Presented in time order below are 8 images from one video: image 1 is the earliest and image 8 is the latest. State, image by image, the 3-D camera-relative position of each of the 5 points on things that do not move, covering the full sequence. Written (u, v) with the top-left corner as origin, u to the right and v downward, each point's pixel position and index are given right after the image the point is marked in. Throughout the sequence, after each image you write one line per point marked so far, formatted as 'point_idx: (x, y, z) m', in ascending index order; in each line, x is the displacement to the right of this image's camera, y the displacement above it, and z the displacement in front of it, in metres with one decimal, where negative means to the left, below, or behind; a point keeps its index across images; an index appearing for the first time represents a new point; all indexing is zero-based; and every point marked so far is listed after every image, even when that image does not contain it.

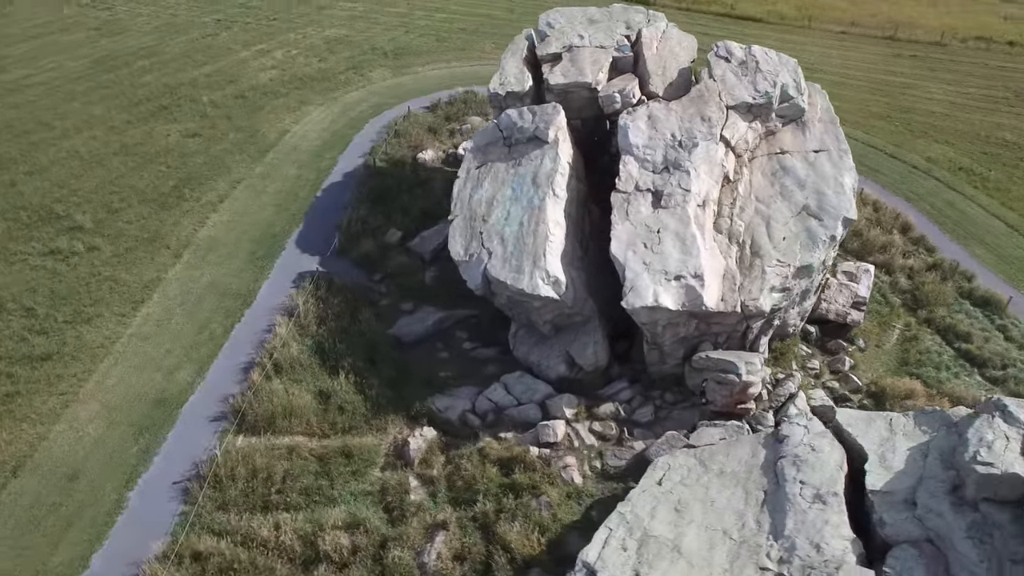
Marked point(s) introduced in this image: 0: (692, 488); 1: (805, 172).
0: (+3.4, -3.7, +13.7) m
1: (+8.1, +3.2, +20.0) m
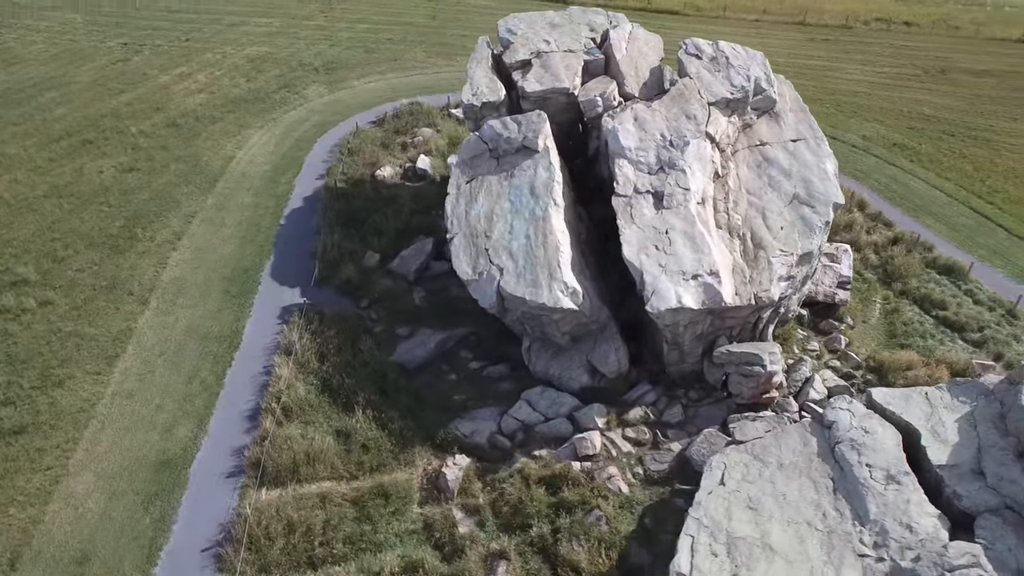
0: (+4.6, -3.7, +13.9) m
1: (+7.9, +3.6, +20.6) m
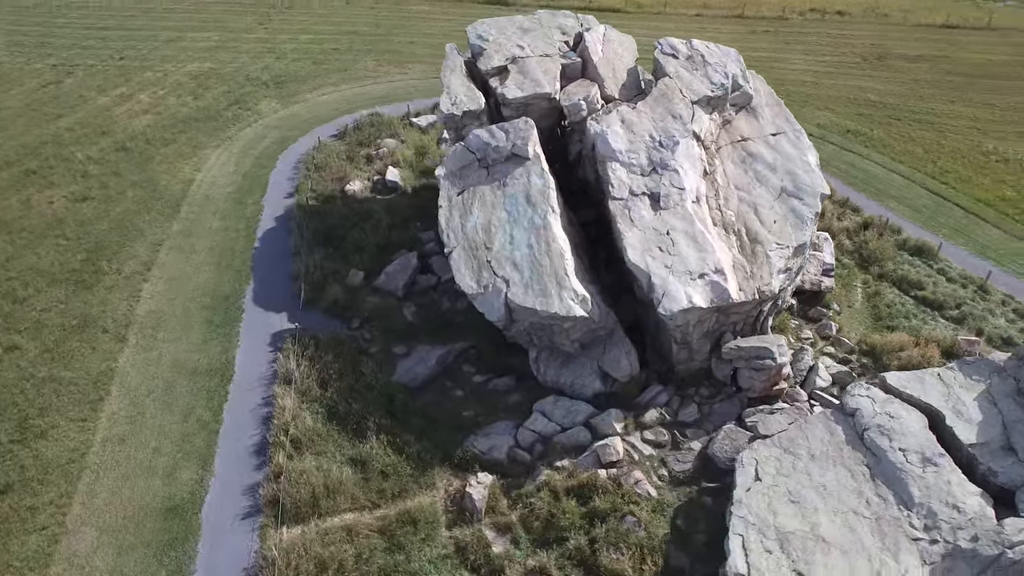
0: (+5.4, -3.6, +14.0) m
1: (+7.5, +3.8, +21.1) m
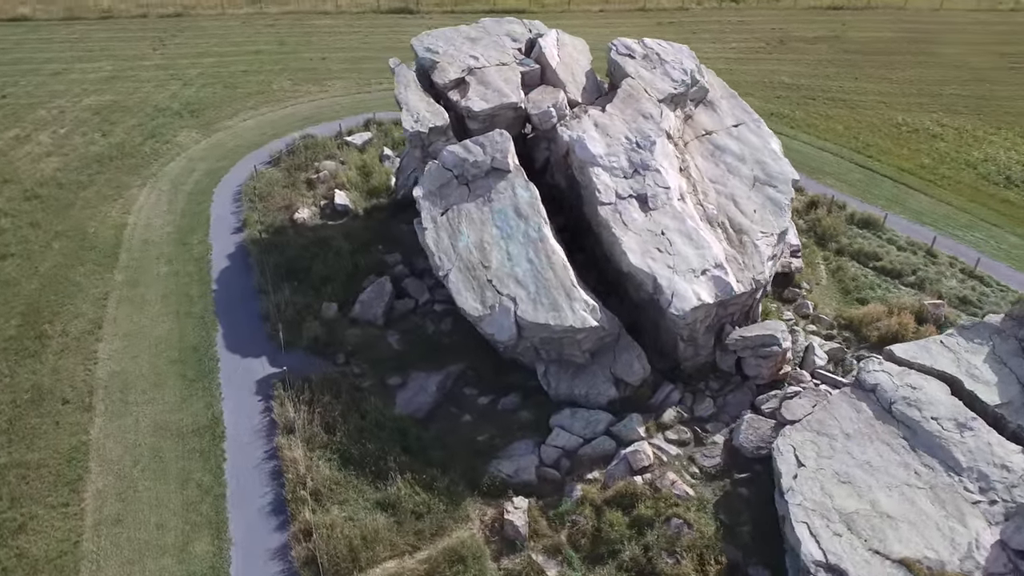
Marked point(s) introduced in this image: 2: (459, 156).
0: (+6.5, -3.4, +14.5) m
1: (+6.8, +4.2, +21.7) m
2: (-1.5, +3.6, +20.0) m
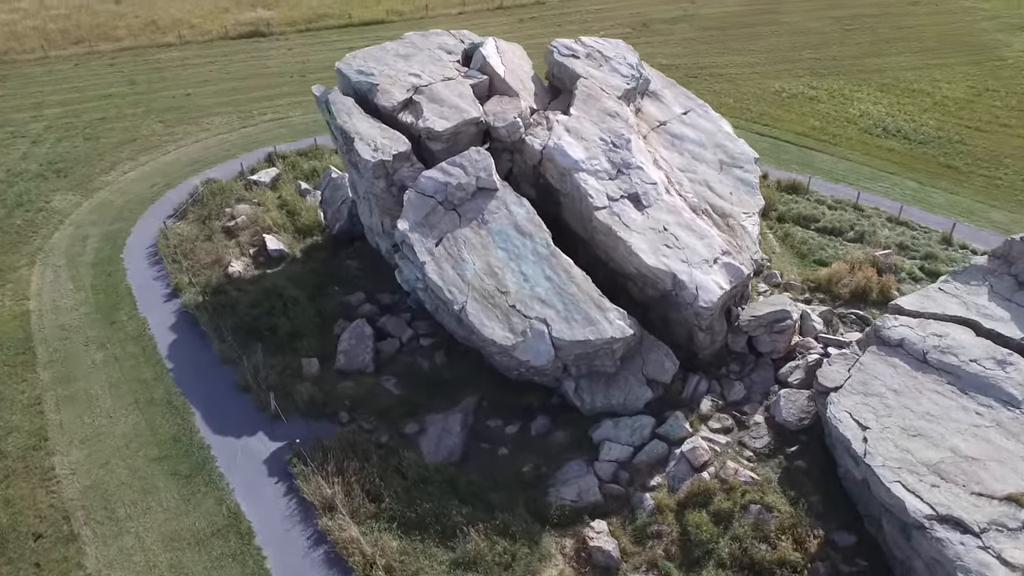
0: (+8.1, -2.7, +15.3) m
1: (+5.6, +4.8, +22.3) m
2: (-1.9, +2.8, +18.9) m
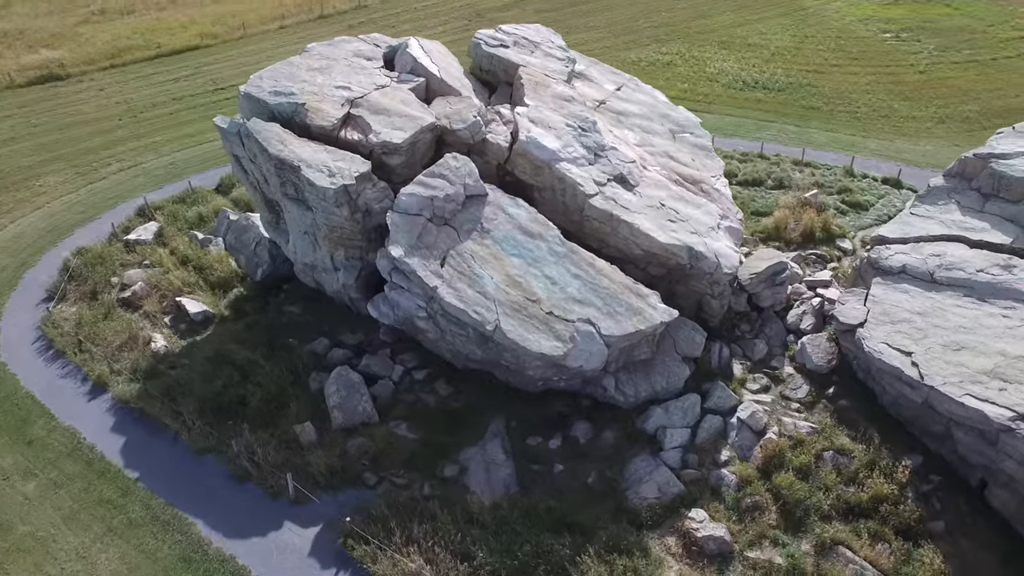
0: (+9.4, -1.0, +16.3) m
1: (+3.8, +5.5, +22.2) m
2: (-2.0, +2.2, +17.1) m
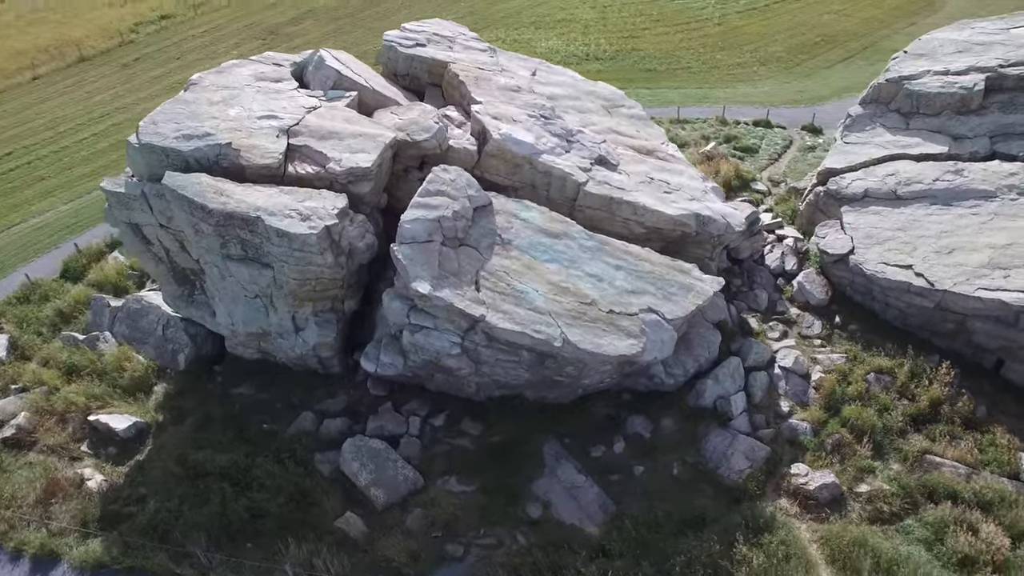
0: (+10.0, +1.1, +17.7) m
1: (+1.5, +5.9, +21.5) m
2: (-1.6, +1.4, +15.0) m
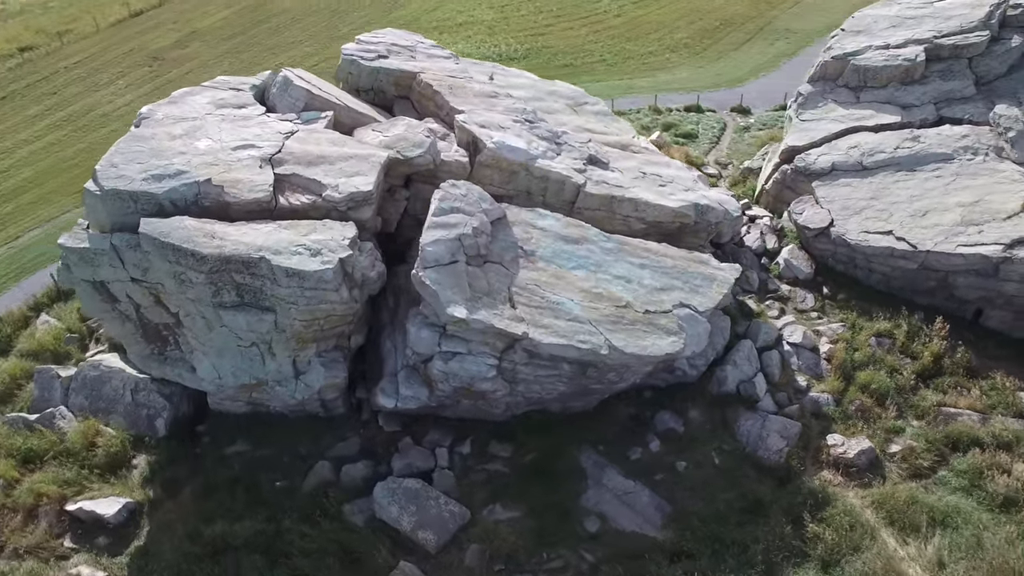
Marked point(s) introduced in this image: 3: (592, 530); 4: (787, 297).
0: (+9.9, +2.0, +18.7) m
1: (+0.3, +5.7, +21.0) m
2: (-1.1, +1.0, +14.2) m
3: (+1.6, -4.9, +14.8) m
4: (+7.2, -0.3, +19.3) m
